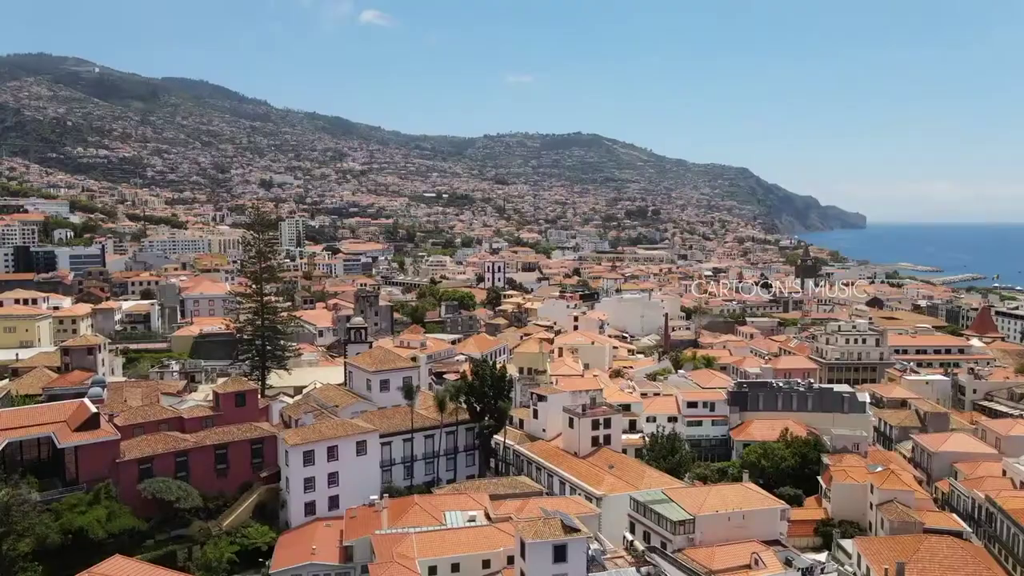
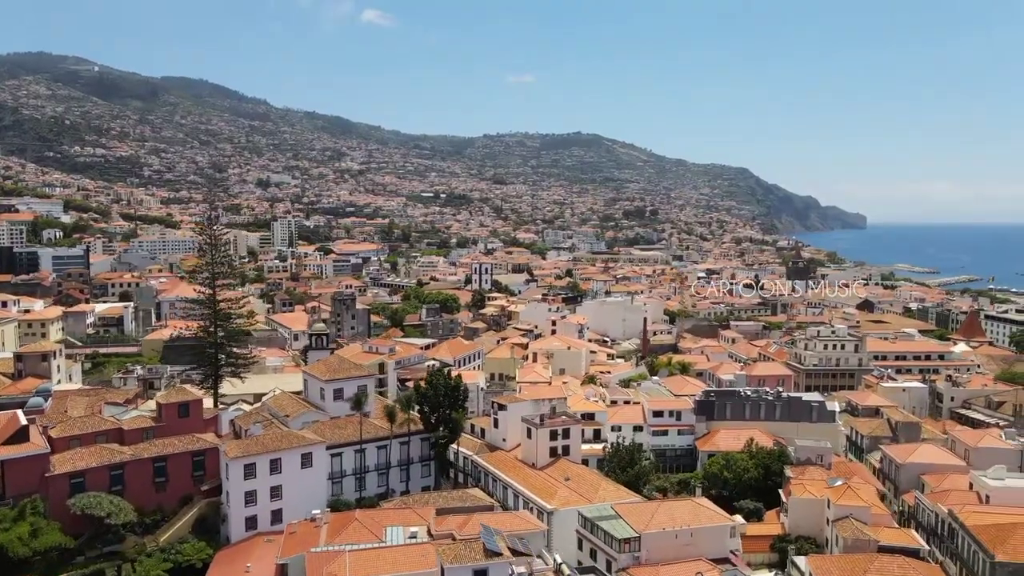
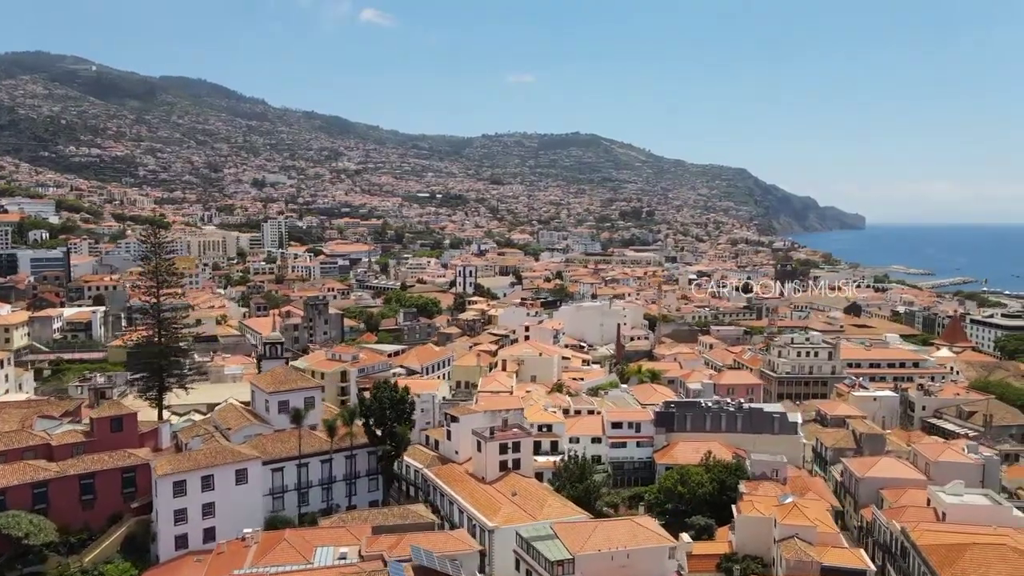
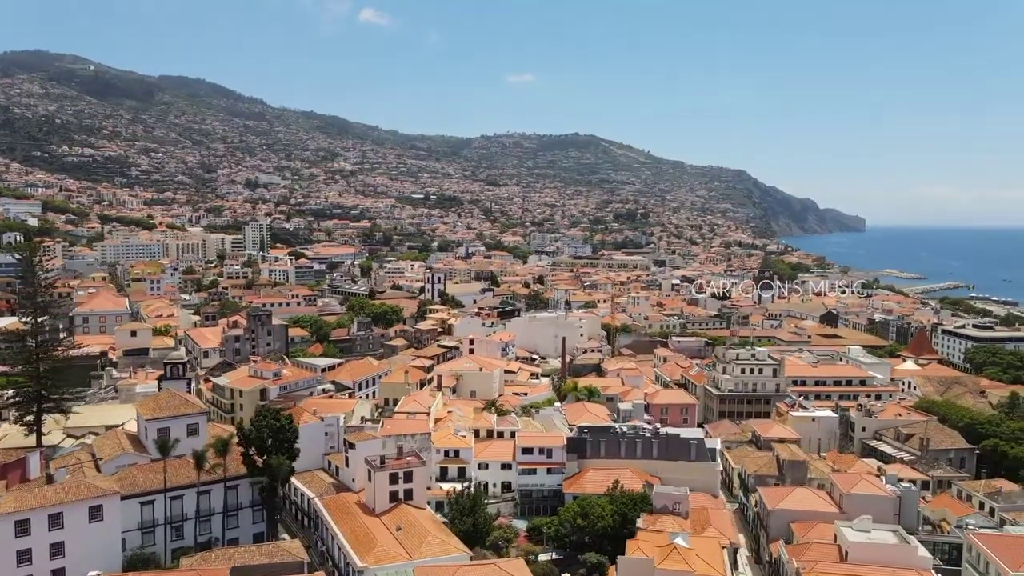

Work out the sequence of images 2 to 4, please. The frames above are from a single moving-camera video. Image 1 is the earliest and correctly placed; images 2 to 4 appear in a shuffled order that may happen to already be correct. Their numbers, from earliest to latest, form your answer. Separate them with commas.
2, 3, 4
